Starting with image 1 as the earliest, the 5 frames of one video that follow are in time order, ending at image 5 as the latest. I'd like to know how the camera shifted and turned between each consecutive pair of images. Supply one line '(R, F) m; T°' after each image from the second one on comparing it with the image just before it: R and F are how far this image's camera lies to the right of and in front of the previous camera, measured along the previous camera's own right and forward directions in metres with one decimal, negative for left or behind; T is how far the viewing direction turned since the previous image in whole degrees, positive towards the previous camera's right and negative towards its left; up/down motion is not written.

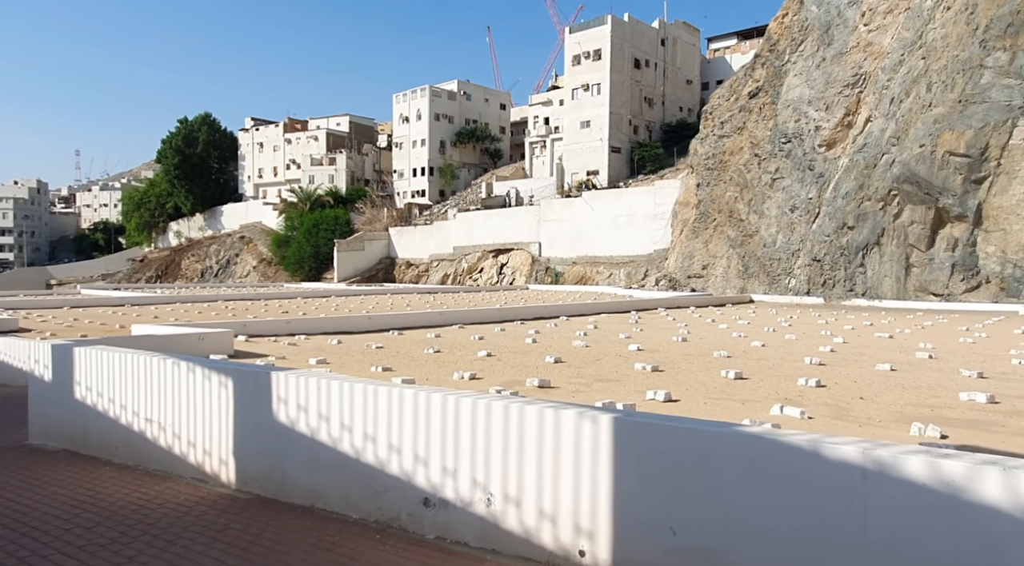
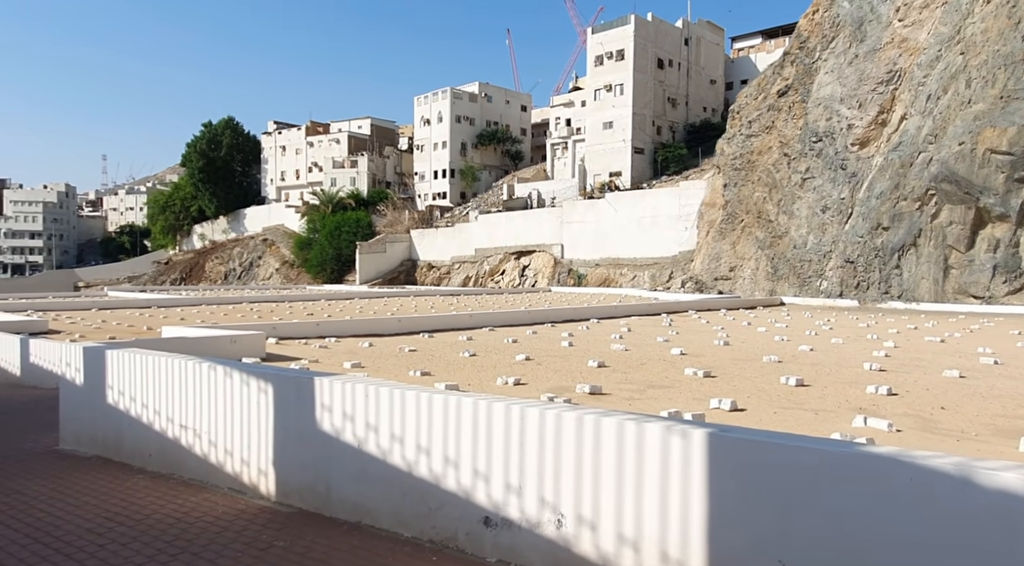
(-0.2, +0.3) m; -1°
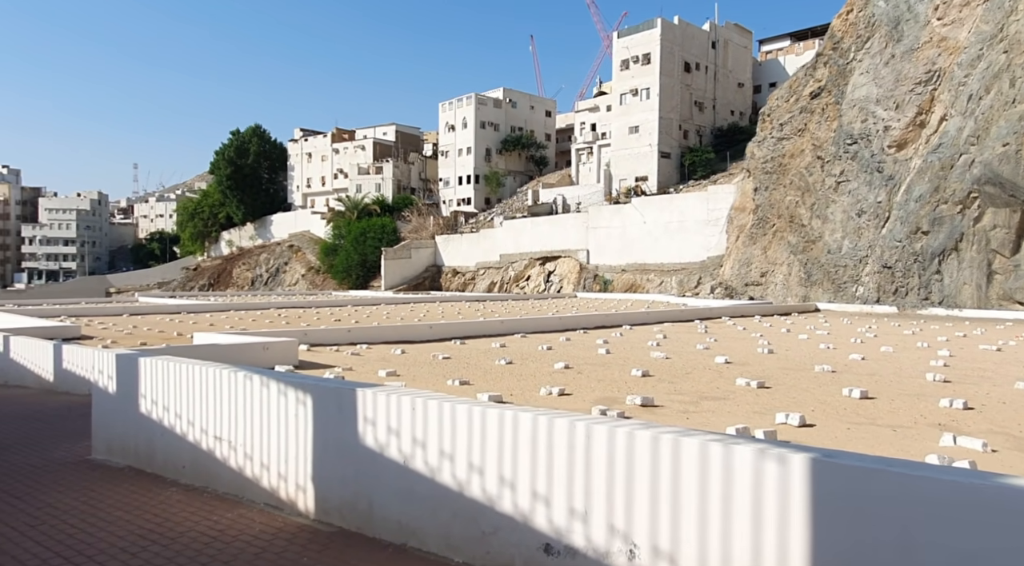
(-0.2, +0.3) m; -2°
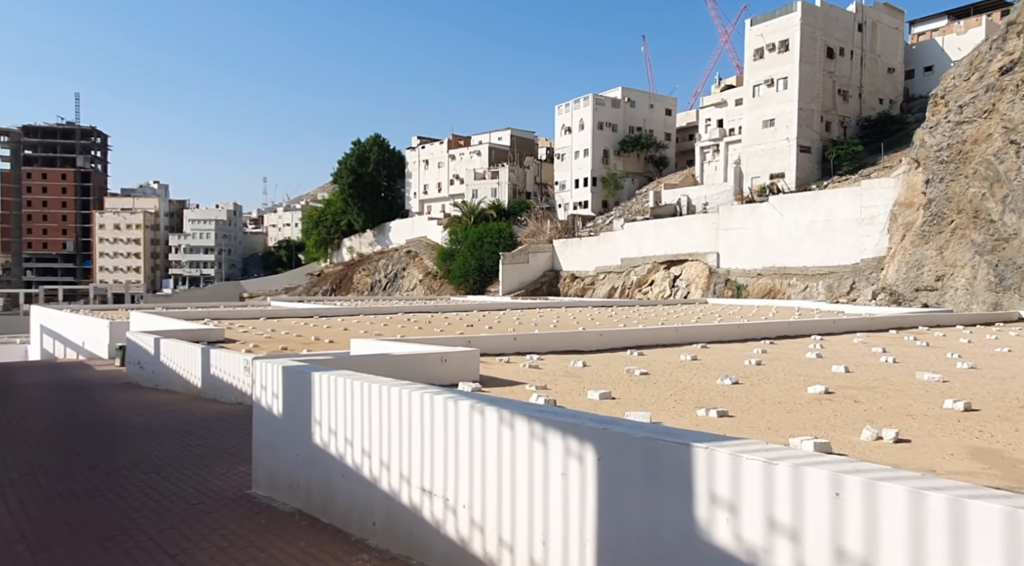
(-1.2, +1.8) m; -8°
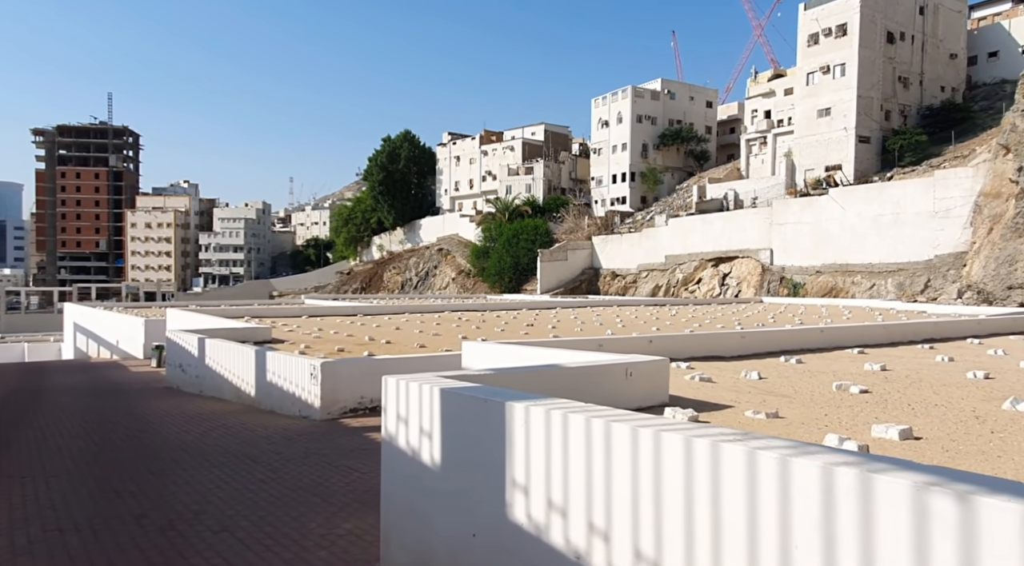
(-1.3, +2.4) m; -2°
